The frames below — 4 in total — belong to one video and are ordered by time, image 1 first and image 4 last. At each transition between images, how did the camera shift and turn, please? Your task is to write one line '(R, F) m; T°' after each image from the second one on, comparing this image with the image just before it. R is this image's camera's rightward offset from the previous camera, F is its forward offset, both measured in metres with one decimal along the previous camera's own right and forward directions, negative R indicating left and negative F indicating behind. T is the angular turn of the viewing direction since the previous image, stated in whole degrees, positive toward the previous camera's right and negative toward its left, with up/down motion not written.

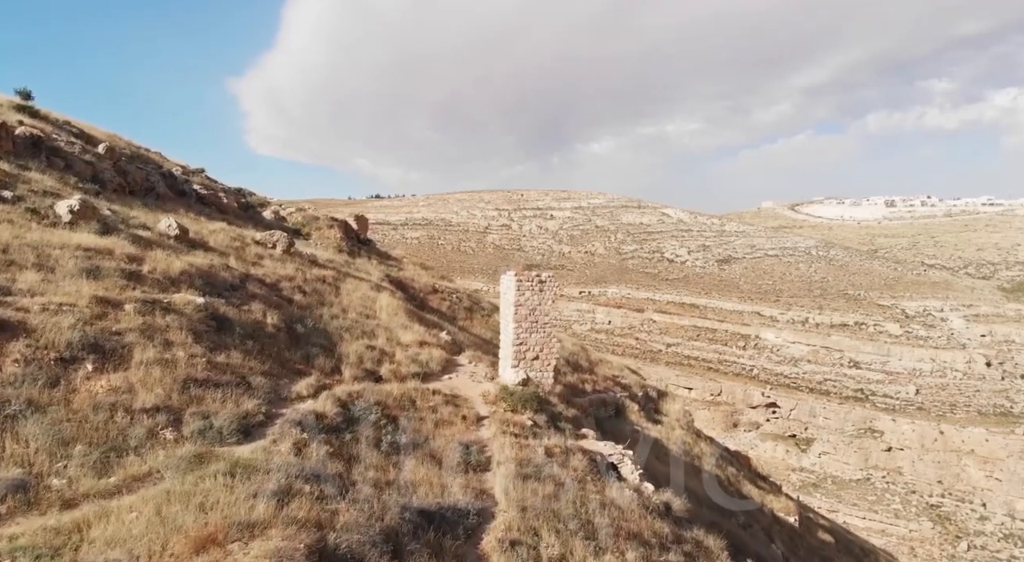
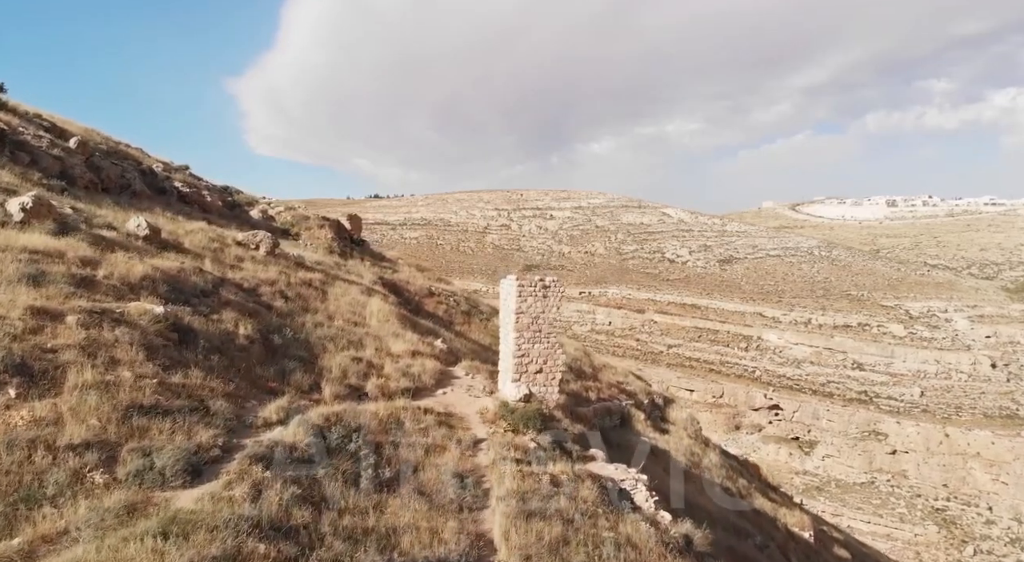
(0.0, +0.4) m; 0°
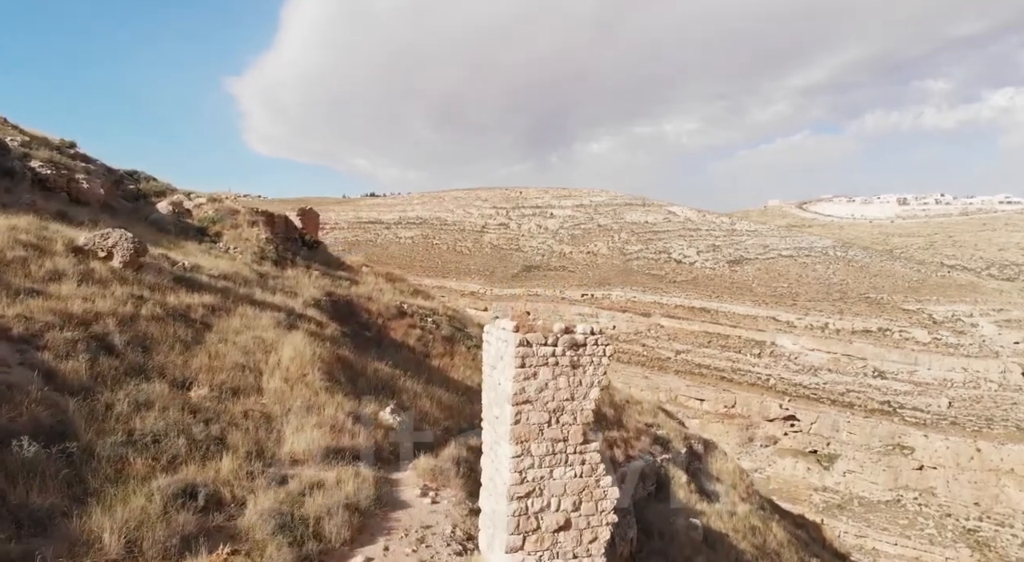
(0.0, +1.8) m; 0°
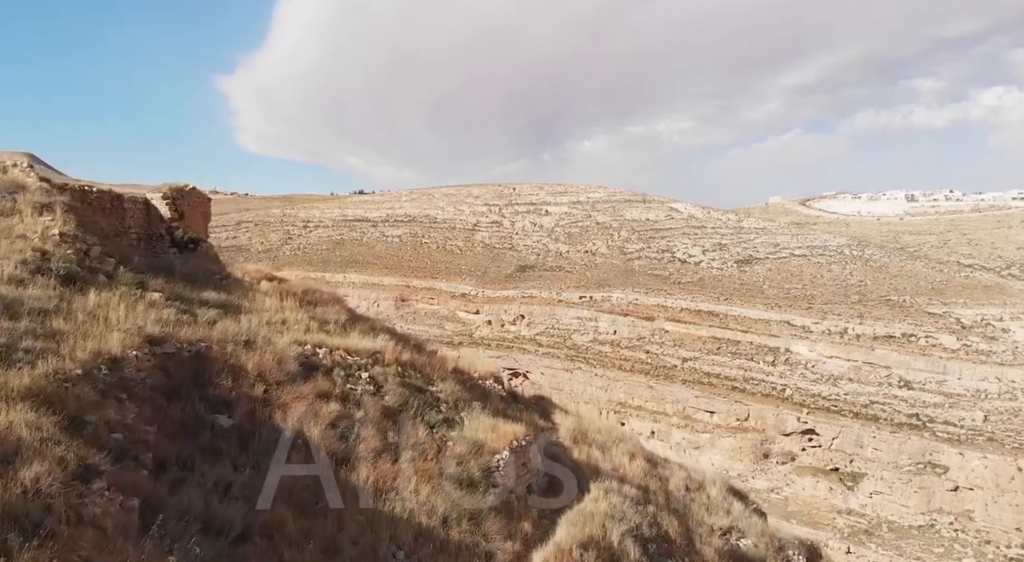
(0.0, +2.3) m; +1°
